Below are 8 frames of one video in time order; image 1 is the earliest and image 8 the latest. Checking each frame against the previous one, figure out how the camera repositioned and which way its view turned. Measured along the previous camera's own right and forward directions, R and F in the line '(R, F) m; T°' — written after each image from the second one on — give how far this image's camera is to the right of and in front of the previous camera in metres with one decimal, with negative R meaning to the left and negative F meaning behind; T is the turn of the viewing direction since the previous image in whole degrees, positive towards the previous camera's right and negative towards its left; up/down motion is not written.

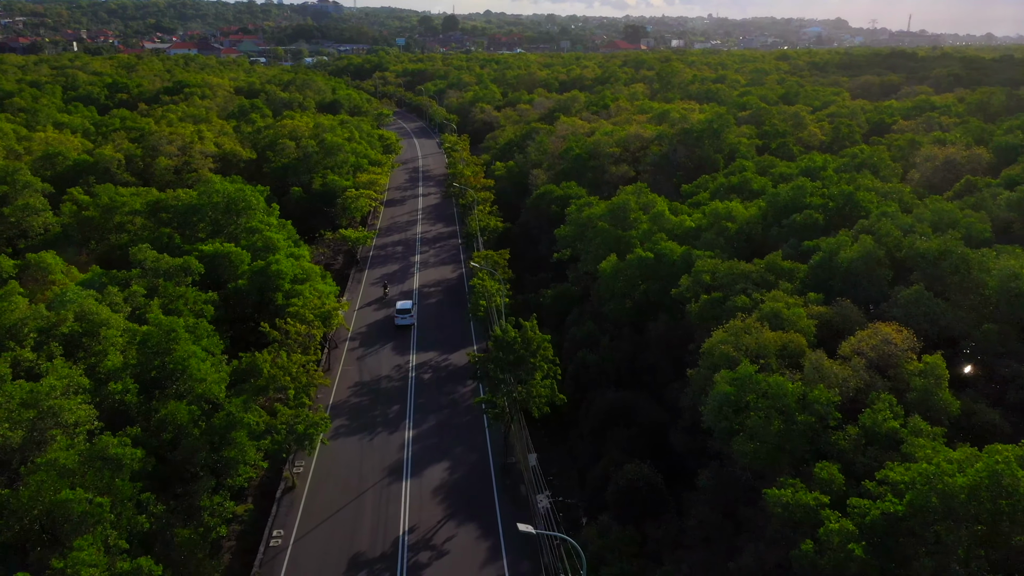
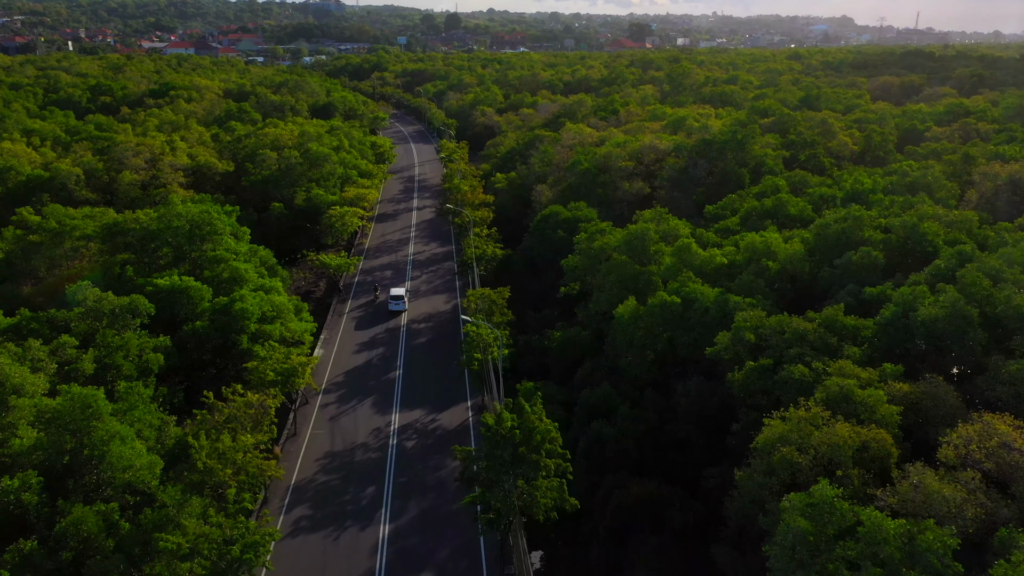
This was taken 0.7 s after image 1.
(+0.1, +5.1) m; 0°
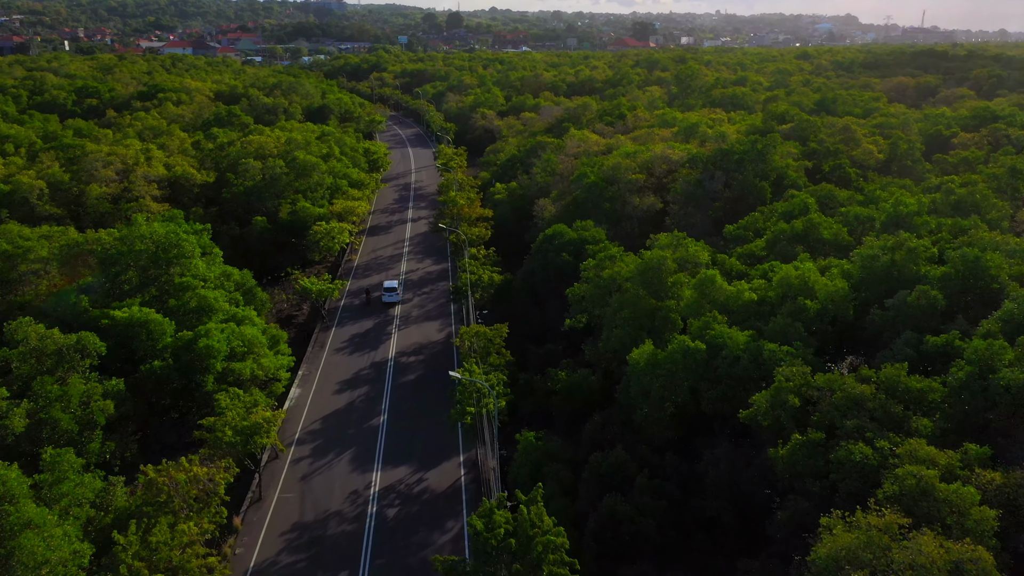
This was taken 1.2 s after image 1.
(+0.2, +3.7) m; 0°
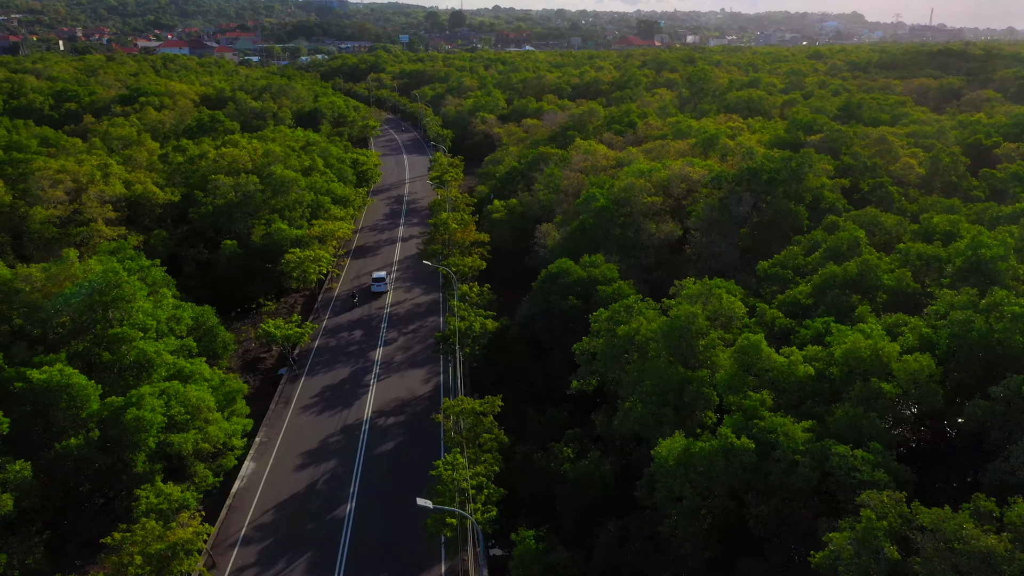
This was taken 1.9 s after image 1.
(+0.3, +5.2) m; 0°
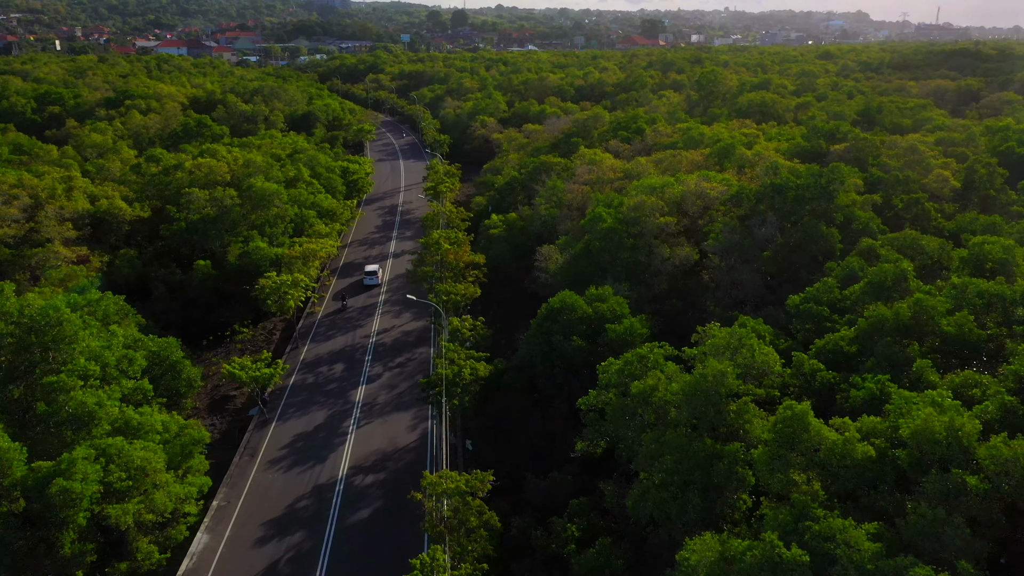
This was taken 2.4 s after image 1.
(+0.3, +3.7) m; 0°
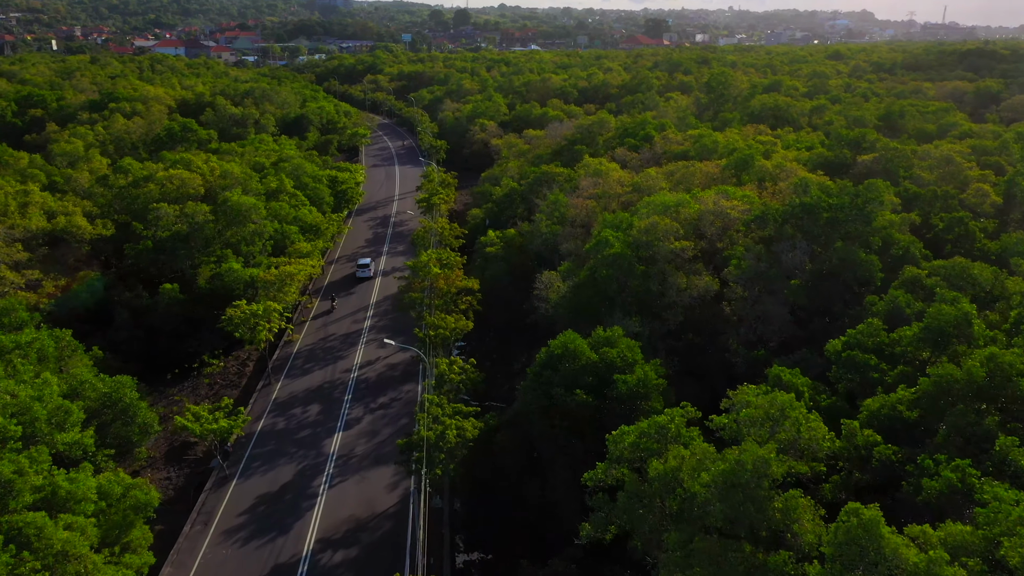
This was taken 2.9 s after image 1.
(+0.3, +3.7) m; 0°
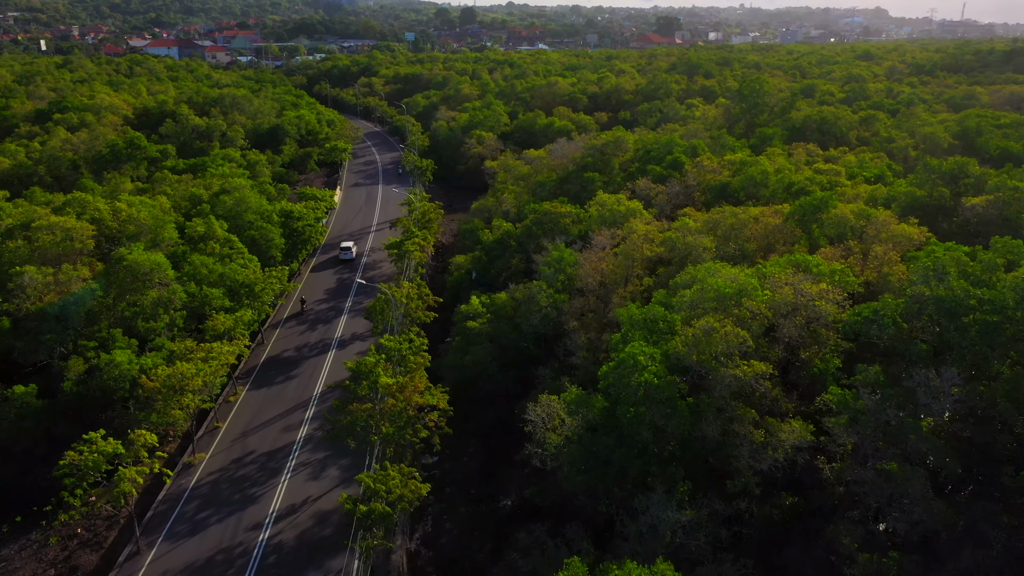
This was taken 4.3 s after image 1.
(+0.9, +10.6) m; -1°
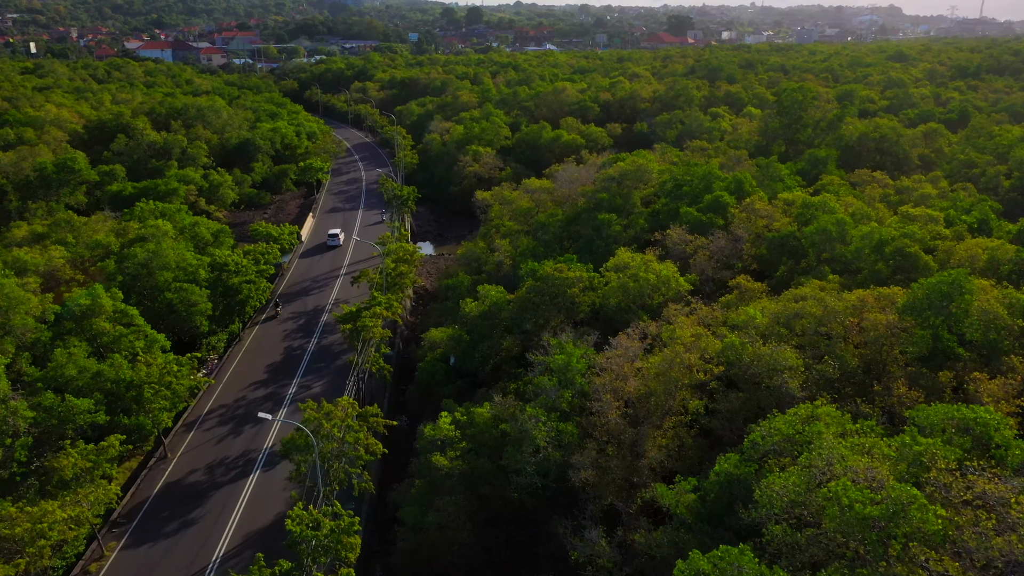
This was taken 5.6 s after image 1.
(+0.8, +9.8) m; -1°
